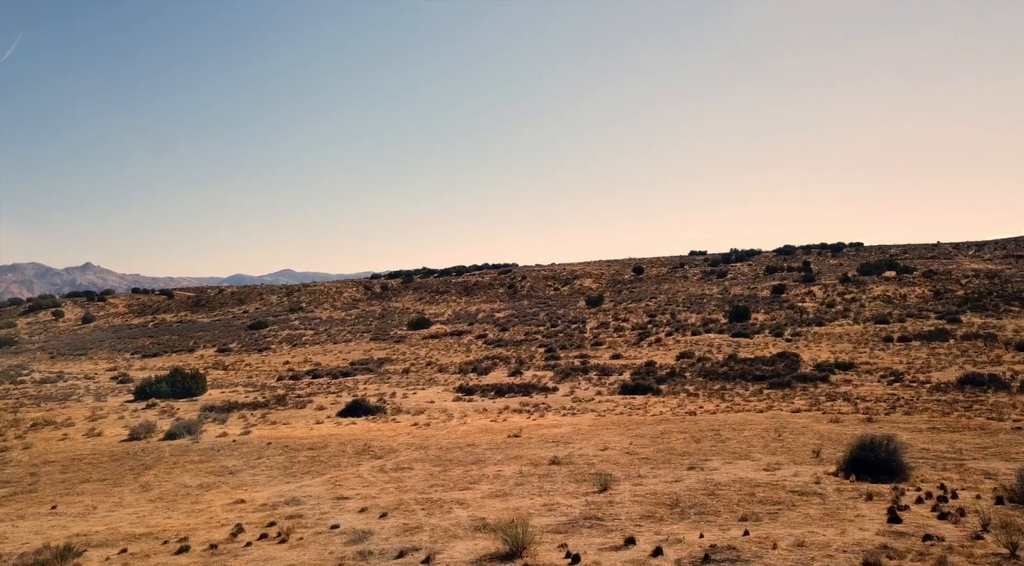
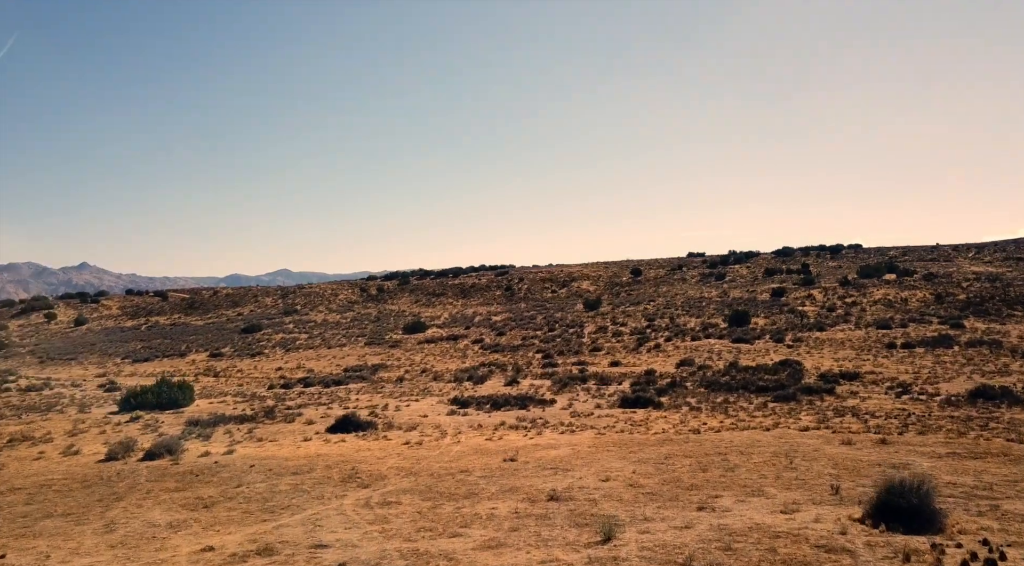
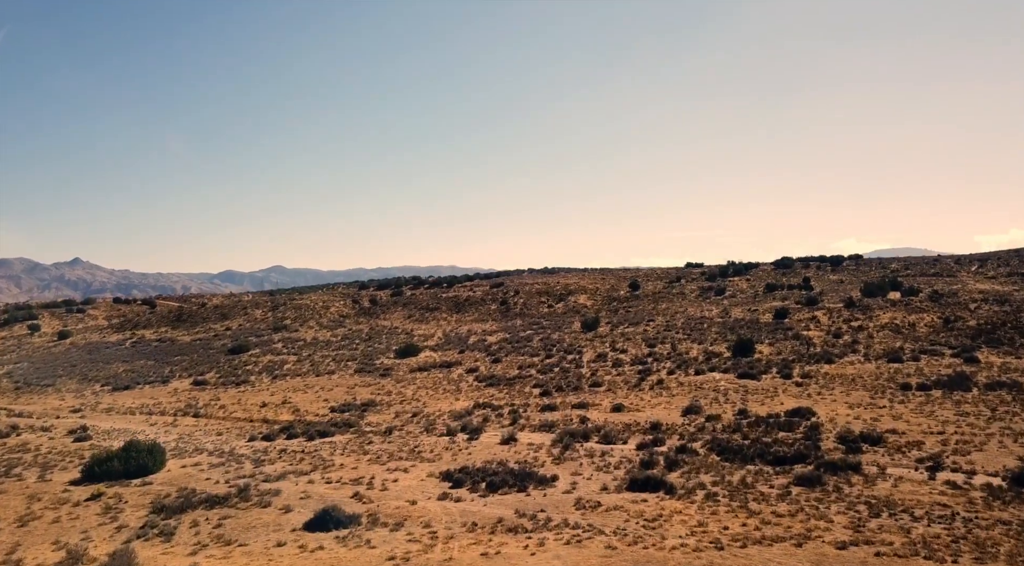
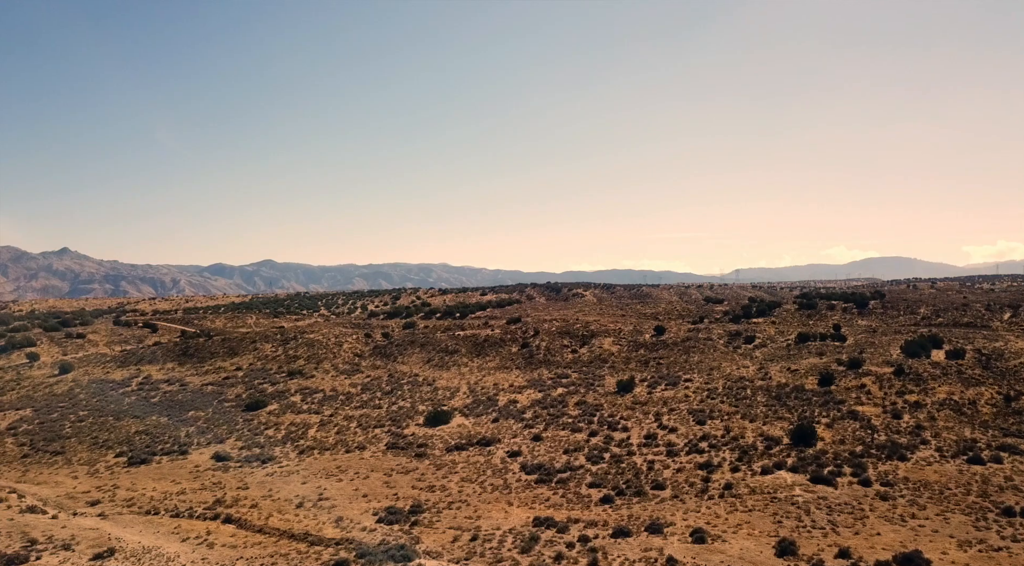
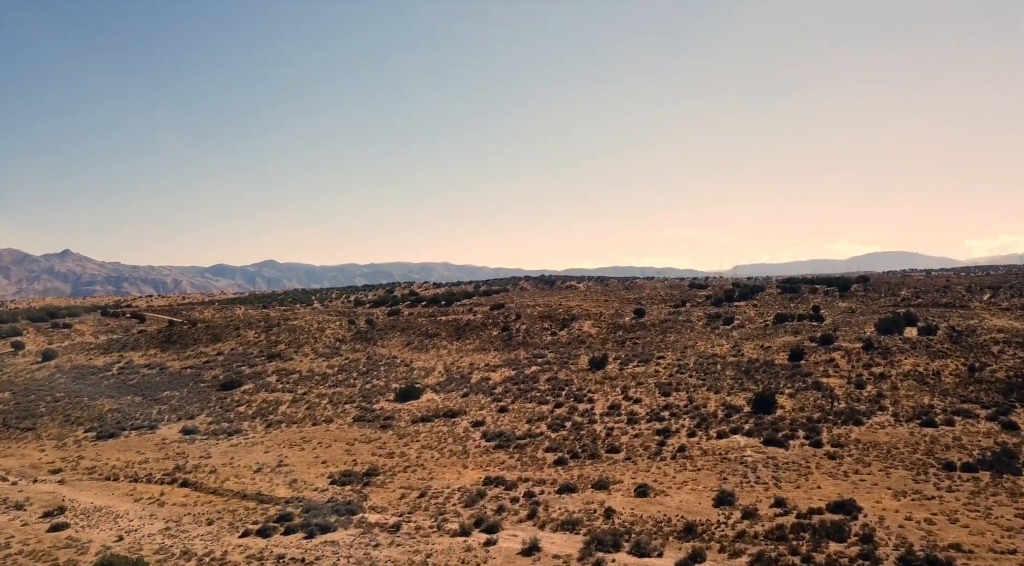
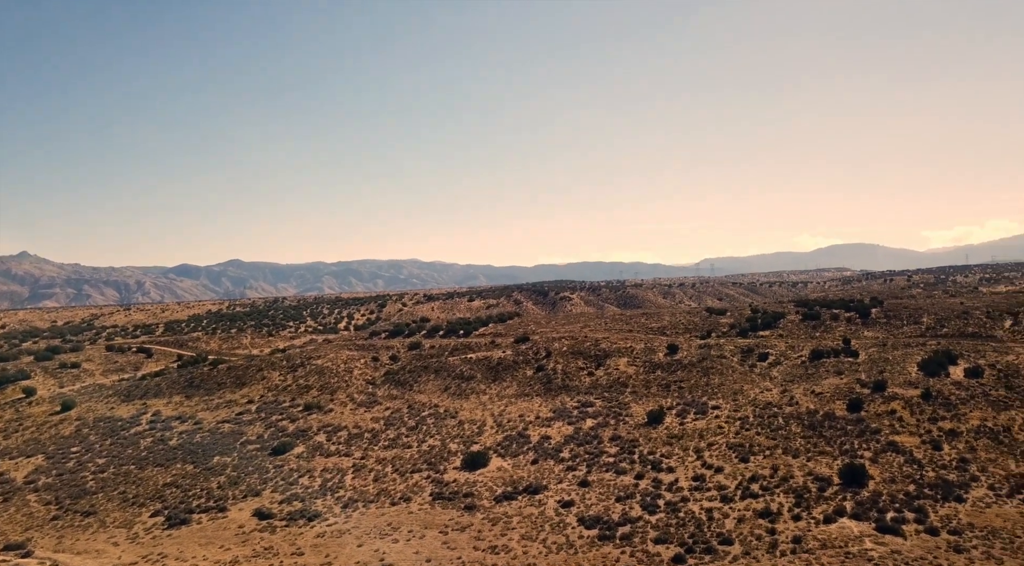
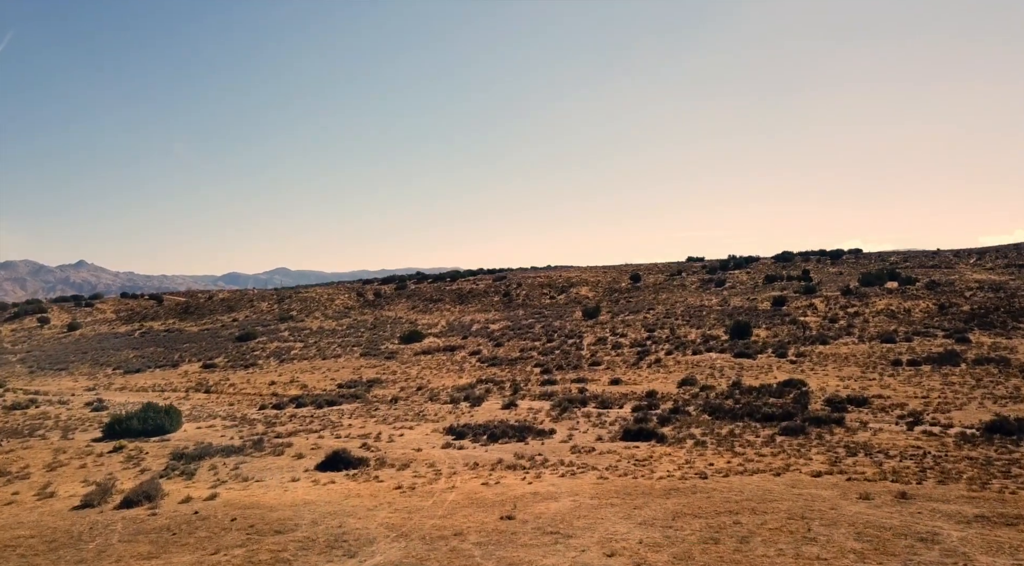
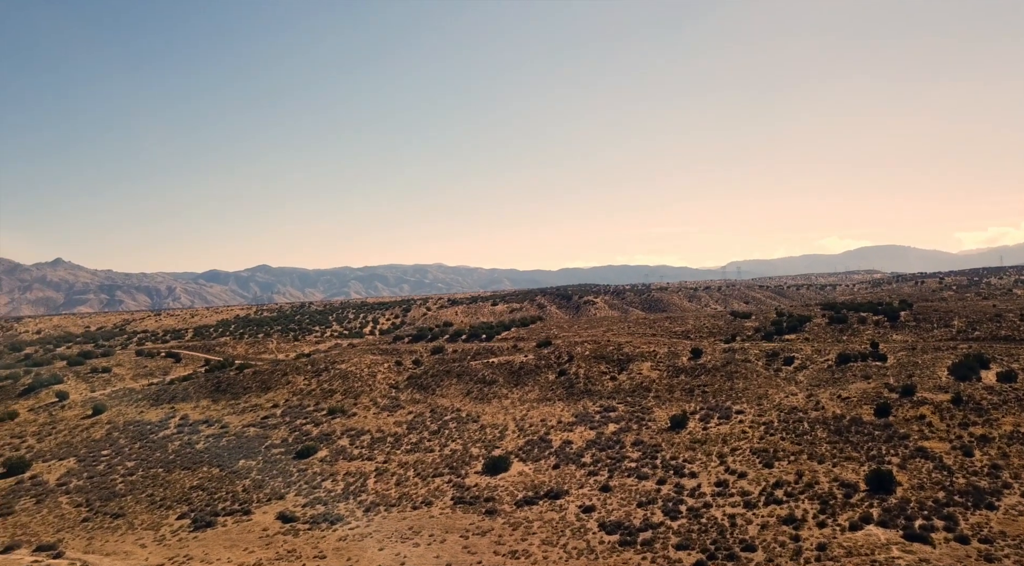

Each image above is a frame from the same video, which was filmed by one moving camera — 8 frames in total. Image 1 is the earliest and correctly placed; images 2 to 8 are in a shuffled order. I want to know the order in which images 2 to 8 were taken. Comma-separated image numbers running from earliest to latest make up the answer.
2, 7, 3, 5, 4, 8, 6
